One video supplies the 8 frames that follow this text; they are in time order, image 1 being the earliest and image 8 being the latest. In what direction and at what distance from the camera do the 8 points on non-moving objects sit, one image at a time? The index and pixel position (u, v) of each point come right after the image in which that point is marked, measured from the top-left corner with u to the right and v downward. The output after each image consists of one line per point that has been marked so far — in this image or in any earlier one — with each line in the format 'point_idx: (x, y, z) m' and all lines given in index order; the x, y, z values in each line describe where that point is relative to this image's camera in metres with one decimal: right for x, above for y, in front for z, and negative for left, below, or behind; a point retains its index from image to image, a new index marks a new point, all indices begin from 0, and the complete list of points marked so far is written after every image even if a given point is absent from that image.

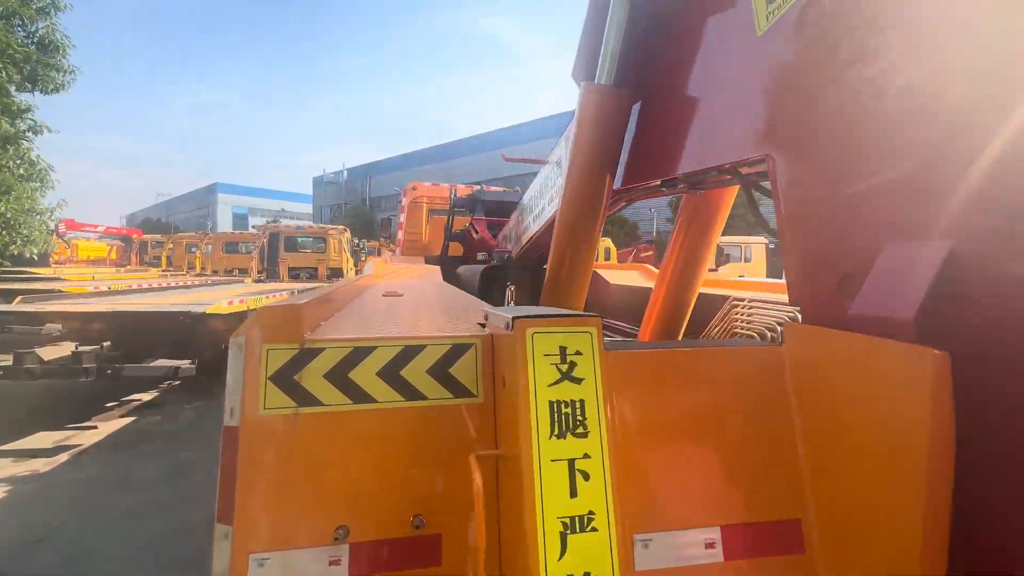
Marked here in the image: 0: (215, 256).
0: (-10.2, +1.1, +15.4) m
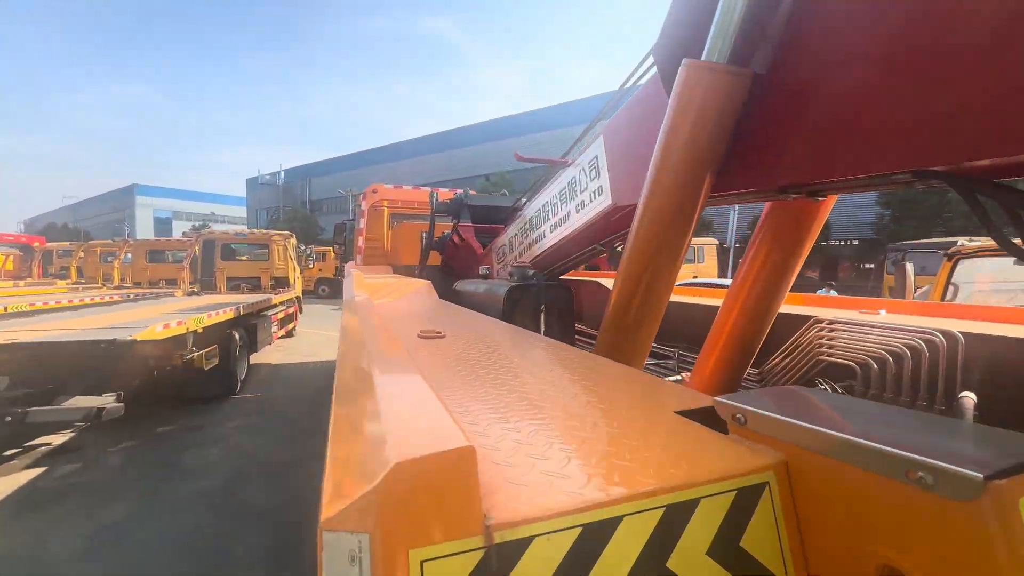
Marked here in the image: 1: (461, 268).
0: (-11.5, +0.7, +13.8) m
1: (-0.5, +0.2, +4.2) m
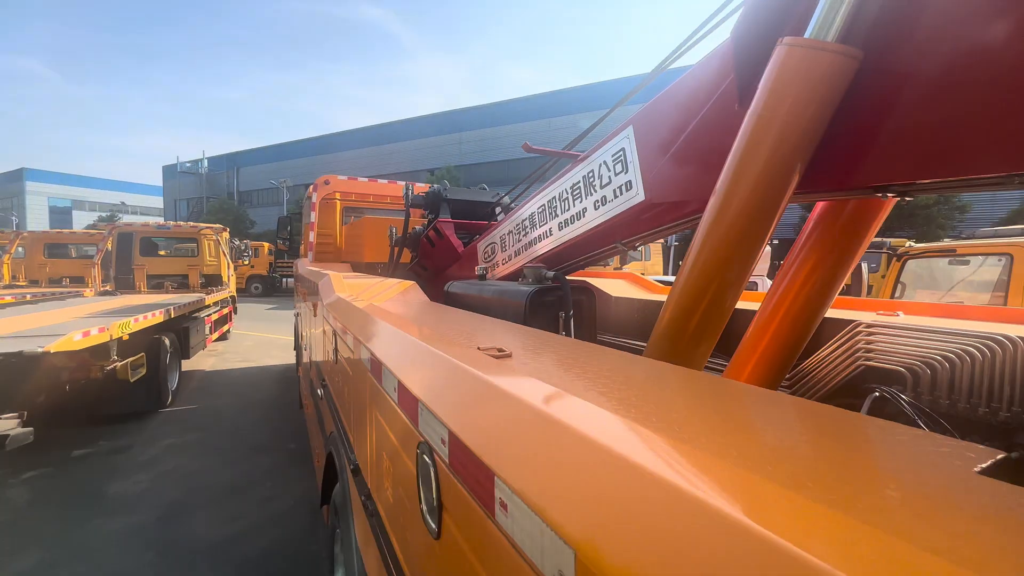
0: (-12.8, +0.7, +12.0) m
1: (-0.6, +0.2, +3.9) m
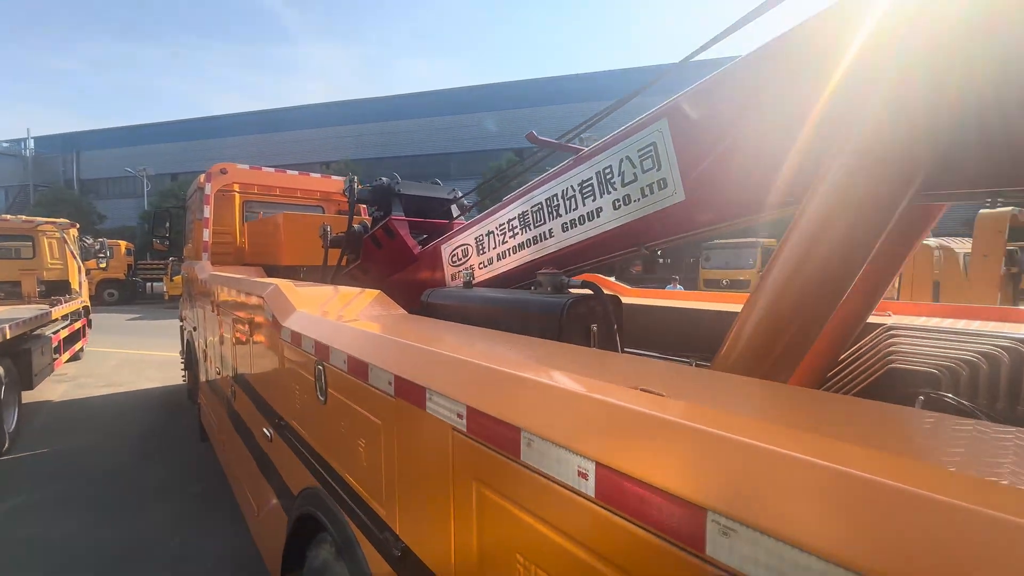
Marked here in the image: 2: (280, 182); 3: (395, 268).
0: (-14.6, +0.4, +8.7) m
1: (-0.9, +0.1, +3.4) m
2: (-3.3, +1.5, +6.3) m
3: (-0.9, +0.1, +3.4) m
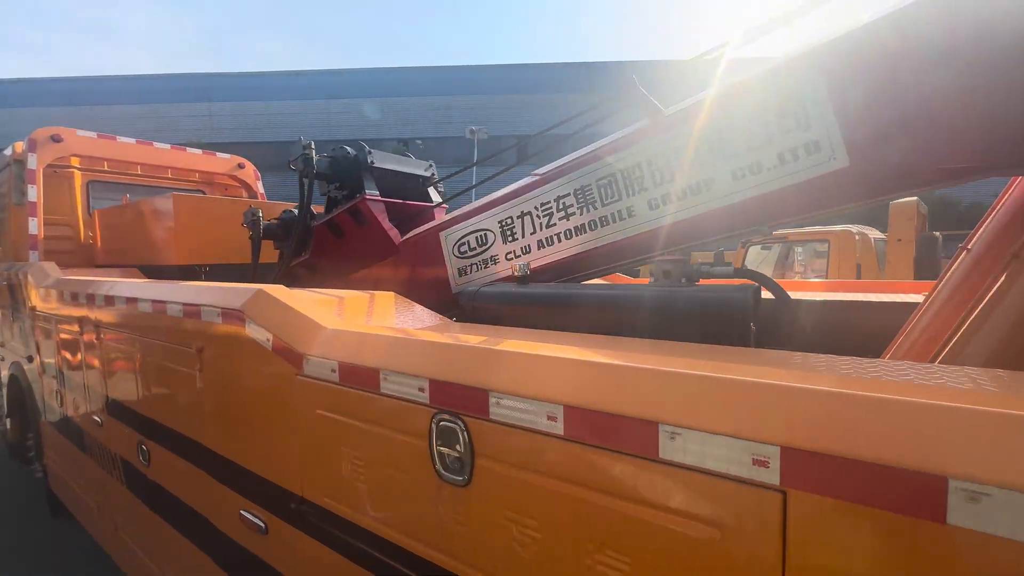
0: (-15.5, -0.1, +4.2) m
1: (-0.9, +0.1, +2.7) m
2: (-4.0, +1.4, +4.9) m
3: (-0.9, +0.1, +2.7) m
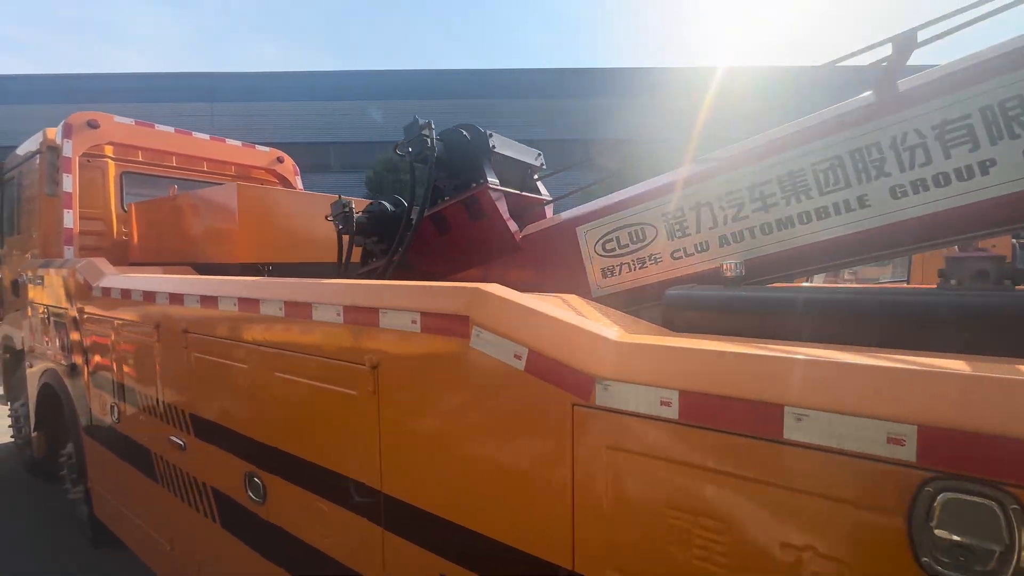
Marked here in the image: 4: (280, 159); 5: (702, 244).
0: (-14.8, 0.0, +3.7) m
1: (-0.2, +0.1, +2.4) m
2: (-3.3, +1.4, +4.5) m
3: (-0.2, +0.1, +2.3) m
4: (-2.7, +1.5, +5.2) m
5: (+0.7, +0.2, +1.8) m
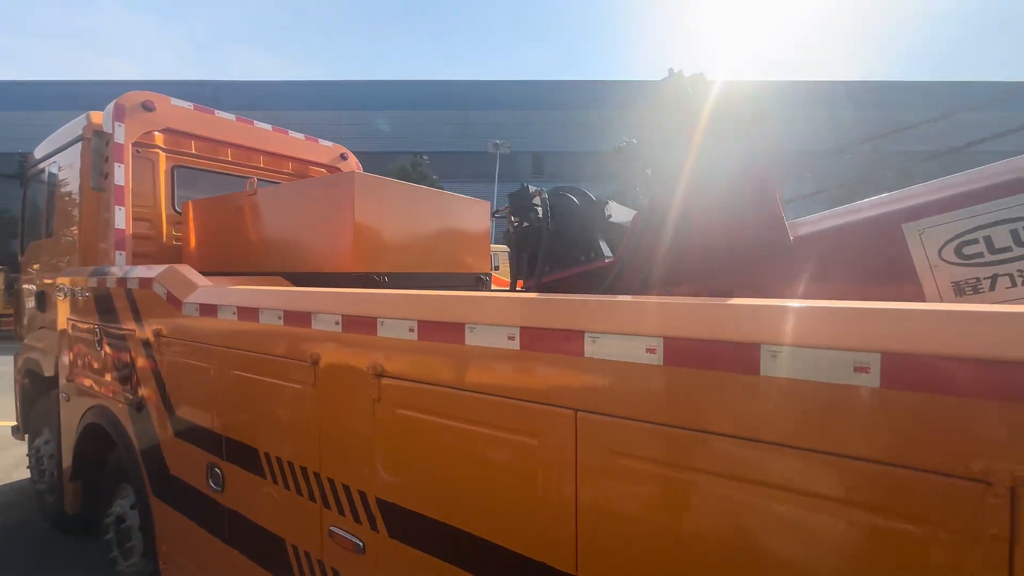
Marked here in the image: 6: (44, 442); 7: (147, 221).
0: (-13.8, -0.1, +2.9) m
1: (+0.8, +0.1, +1.7) m
2: (-2.4, +1.3, +3.9) m
3: (+0.8, +0.1, +1.7) m
4: (-1.7, +1.3, +4.6) m
5: (+1.7, +0.2, +1.2) m
6: (-3.7, -1.2, +3.5) m
7: (-2.8, +0.5, +3.4) m
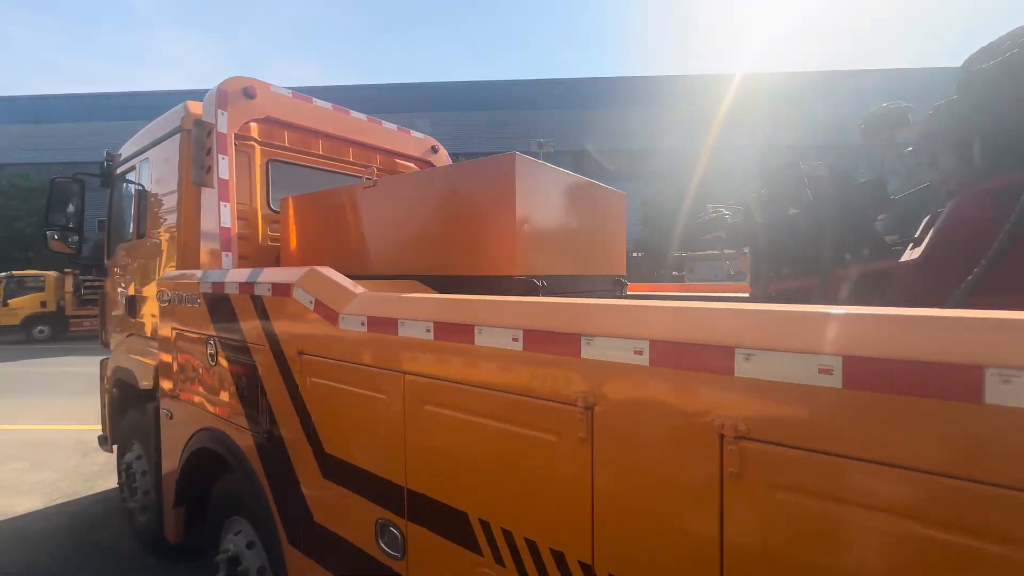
0: (-13.0, -0.1, +3.3) m
1: (+1.5, 0.0, +1.2) m
2: (-1.4, +1.3, +3.6) m
3: (+1.6, 0.0, +1.2) m
4: (-0.7, +1.3, +4.2) m
5: (+2.5, +0.1, +0.6) m
6: (-2.8, -1.2, +3.3) m
7: (-1.9, +0.5, +3.1) m
